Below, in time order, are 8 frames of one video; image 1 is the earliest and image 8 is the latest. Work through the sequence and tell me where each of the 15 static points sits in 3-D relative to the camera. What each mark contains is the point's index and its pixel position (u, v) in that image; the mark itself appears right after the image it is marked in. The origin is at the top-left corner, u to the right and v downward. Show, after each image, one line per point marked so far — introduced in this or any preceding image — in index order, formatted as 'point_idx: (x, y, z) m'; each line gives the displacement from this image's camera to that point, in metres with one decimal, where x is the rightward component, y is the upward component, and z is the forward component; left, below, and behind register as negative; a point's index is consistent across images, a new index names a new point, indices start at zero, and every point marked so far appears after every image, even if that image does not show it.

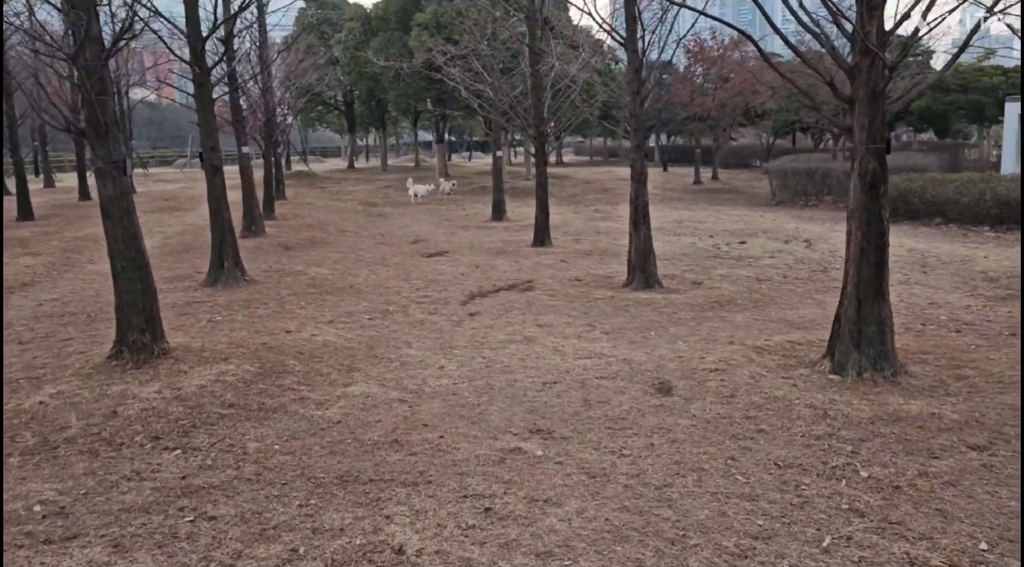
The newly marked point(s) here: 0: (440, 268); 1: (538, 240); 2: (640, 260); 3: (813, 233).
0: (-1.0, +0.2, +11.0) m
1: (+0.4, +0.7, +13.9) m
2: (+1.5, +0.3, +9.5) m
3: (+5.7, +1.0, +15.4) m
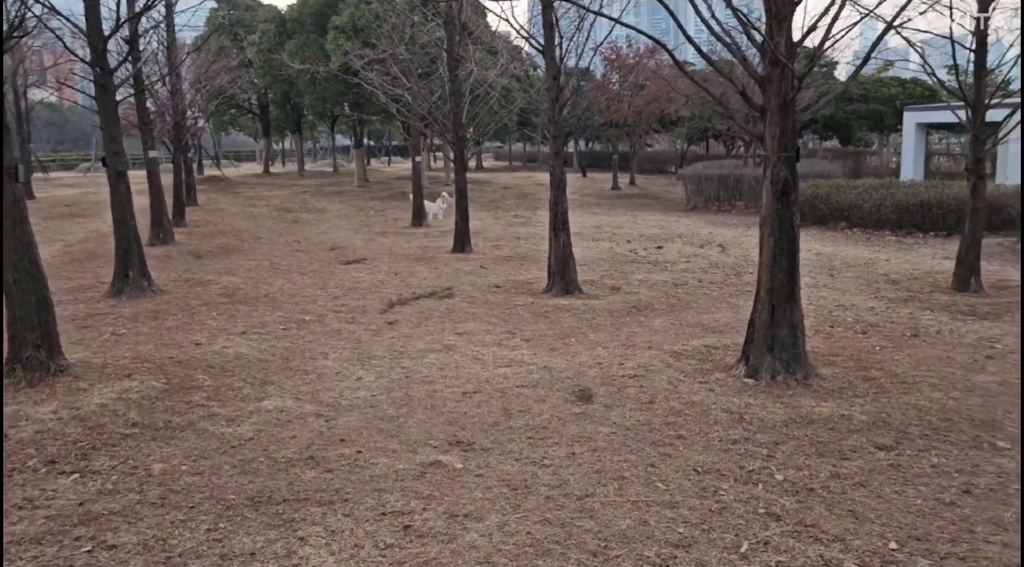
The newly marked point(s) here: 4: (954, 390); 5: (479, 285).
0: (-2.0, +0.1, +10.8) m
1: (-0.9, +0.6, +13.8) m
2: (+0.6, +0.2, +9.5) m
3: (+4.2, +0.9, +15.8) m
4: (+3.0, -0.7, +5.5) m
5: (-0.4, 0.0, +10.1) m
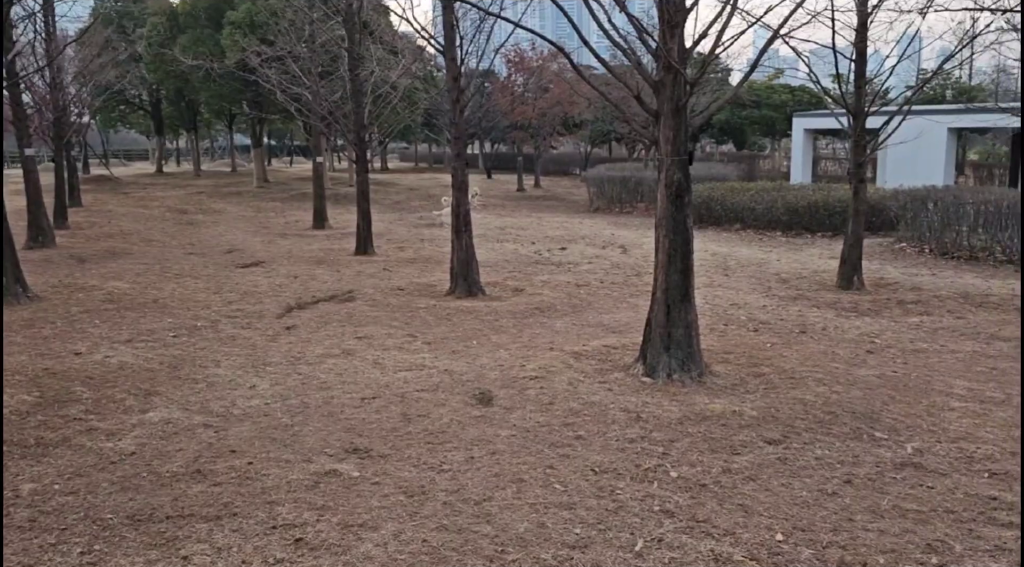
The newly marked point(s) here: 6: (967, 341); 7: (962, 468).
0: (-3.3, +0.1, +10.5) m
1: (-2.5, +0.6, +13.6) m
2: (-0.6, +0.2, +9.5) m
3: (+2.3, +0.9, +16.2) m
4: (+2.3, -0.7, +5.8) m
5: (-1.6, 0.0, +9.9) m
6: (+4.2, -0.5, +7.5) m
7: (+2.4, -1.0, +4.3) m
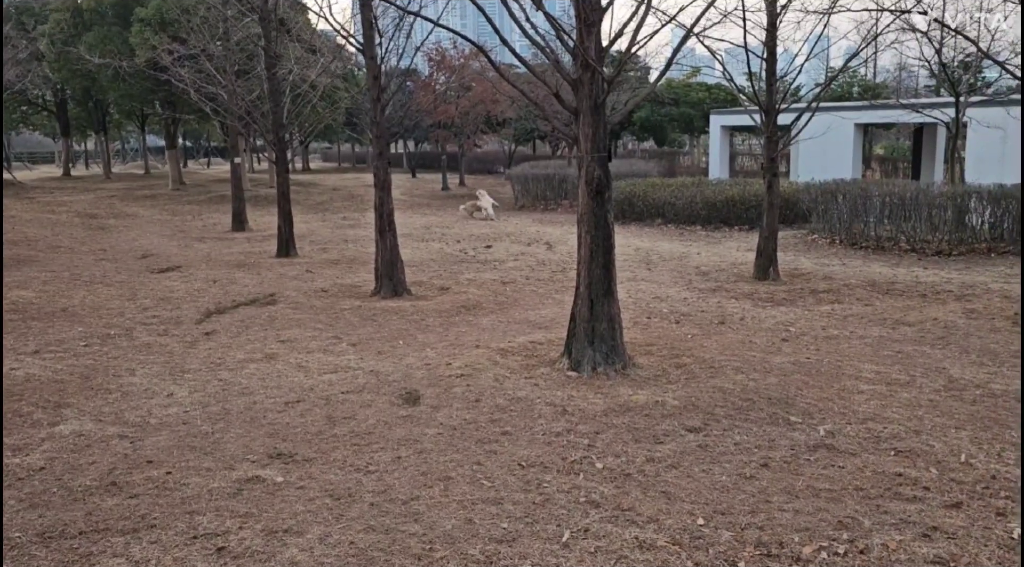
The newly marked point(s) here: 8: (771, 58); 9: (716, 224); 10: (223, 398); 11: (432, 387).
0: (-4.2, 0.0, +10.1) m
1: (-3.7, +0.5, +13.3) m
2: (-1.4, +0.2, +9.4) m
3: (+0.8, +1.0, +16.3) m
4: (+1.8, -0.6, +6.0) m
5: (-2.5, -0.1, +9.8) m
6: (+3.5, -0.4, +7.9) m
7: (+2.0, -0.9, +4.5) m
8: (+3.5, +3.0, +10.9) m
9: (+4.2, +1.2, +16.7) m
10: (-1.9, -0.8, +5.3) m
11: (-0.5, -0.7, +5.5) m
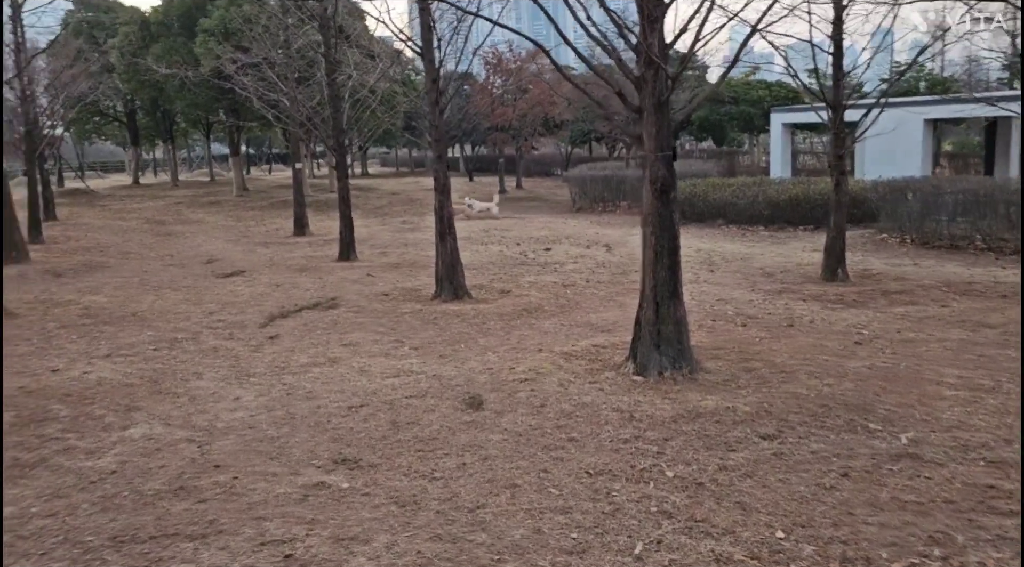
0: (-3.5, -0.1, +10.3) m
1: (-2.8, +0.5, +13.4) m
2: (-0.7, +0.1, +9.4) m
3: (+2.0, +0.9, +16.1) m
4: (+2.2, -0.7, +5.8) m
5: (-1.8, -0.1, +9.8) m
6: (+4.1, -0.4, +7.5) m
7: (+2.3, -0.9, +4.3) m
8: (+4.2, +3.0, +10.5) m
9: (+5.3, +1.2, +16.3) m
10: (-1.5, -0.8, +5.4) m
11: (-0.1, -0.7, +5.4) m
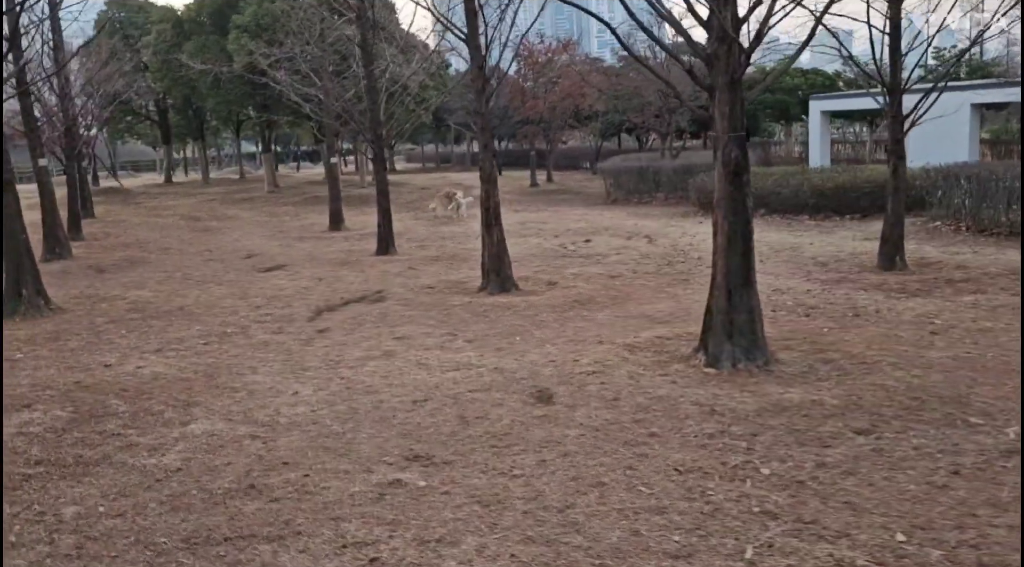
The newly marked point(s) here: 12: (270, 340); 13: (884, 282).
0: (-2.9, 0.0, +10.2) m
1: (-2.1, +0.6, +13.3) m
2: (-0.2, +0.2, +9.2) m
3: (+2.7, +1.1, +15.8) m
4: (+2.7, -0.6, +5.5) m
5: (-1.2, 0.0, +9.6) m
6: (+4.6, -0.3, +7.2) m
7: (+2.7, -0.8, +4.0) m
8: (+4.8, +3.1, +10.2) m
9: (+6.1, +1.4, +15.9) m
10: (-1.0, -0.7, +5.2) m
11: (+0.3, -0.6, +5.2) m
12: (-2.1, -0.5, +7.1) m
13: (+4.4, 0.0, +9.5) m
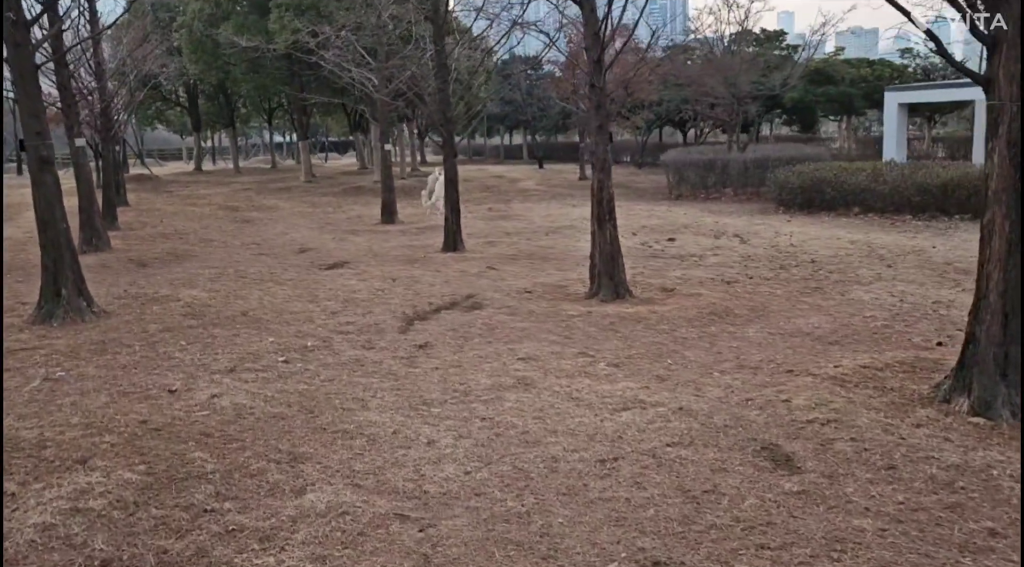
0: (-1.8, 0.0, +8.9) m
1: (-0.9, +0.6, +12.0) m
2: (+0.9, +0.2, +7.8) m
3: (+4.0, +1.0, +14.4) m
4: (+3.7, -0.7, +4.1) m
5: (-0.1, -0.1, +8.3) m
6: (+5.6, -0.5, +5.7) m
7: (+3.7, -1.0, +2.6) m
8: (+6.0, +3.0, +8.7) m
9: (+7.4, +1.3, +14.4) m
10: (0.0, -0.8, +3.8) m
11: (+1.3, -0.7, +3.8) m
12: (-1.1, -0.5, +5.8) m
13: (+5.5, -0.1, +8.1) m
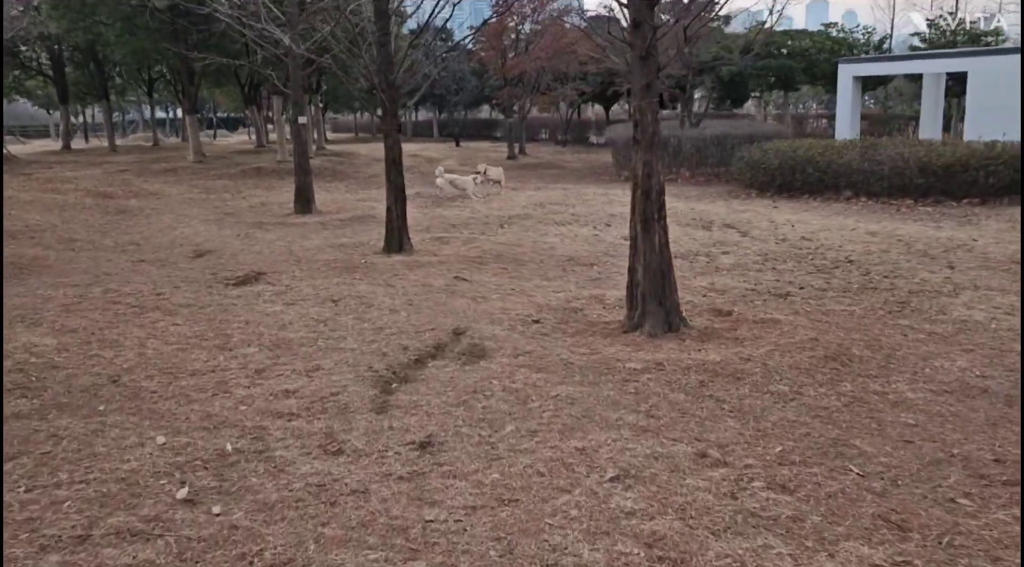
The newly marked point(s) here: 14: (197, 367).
0: (-1.8, -0.2, +6.2) m
1: (-1.4, +0.5, +9.4) m
2: (+1.0, 0.0, +5.5) m
3: (+3.2, +1.0, +12.4) m
4: (+4.2, -0.9, +2.1) m
5: (-0.1, -0.3, +5.9) m
6: (+5.9, -0.6, +4.0) m
7: (+4.4, -1.2, +0.6) m
8: (+5.8, +3.0, +6.9) m
9: (+6.6, +1.4, +12.8) m
10: (+0.5, -1.1, +1.5) m
11: (+1.9, -1.0, +1.6) m
12: (-0.7, -0.8, +3.2) m
13: (+5.5, -0.2, +6.3) m
14: (-1.9, -0.5, +4.8) m
